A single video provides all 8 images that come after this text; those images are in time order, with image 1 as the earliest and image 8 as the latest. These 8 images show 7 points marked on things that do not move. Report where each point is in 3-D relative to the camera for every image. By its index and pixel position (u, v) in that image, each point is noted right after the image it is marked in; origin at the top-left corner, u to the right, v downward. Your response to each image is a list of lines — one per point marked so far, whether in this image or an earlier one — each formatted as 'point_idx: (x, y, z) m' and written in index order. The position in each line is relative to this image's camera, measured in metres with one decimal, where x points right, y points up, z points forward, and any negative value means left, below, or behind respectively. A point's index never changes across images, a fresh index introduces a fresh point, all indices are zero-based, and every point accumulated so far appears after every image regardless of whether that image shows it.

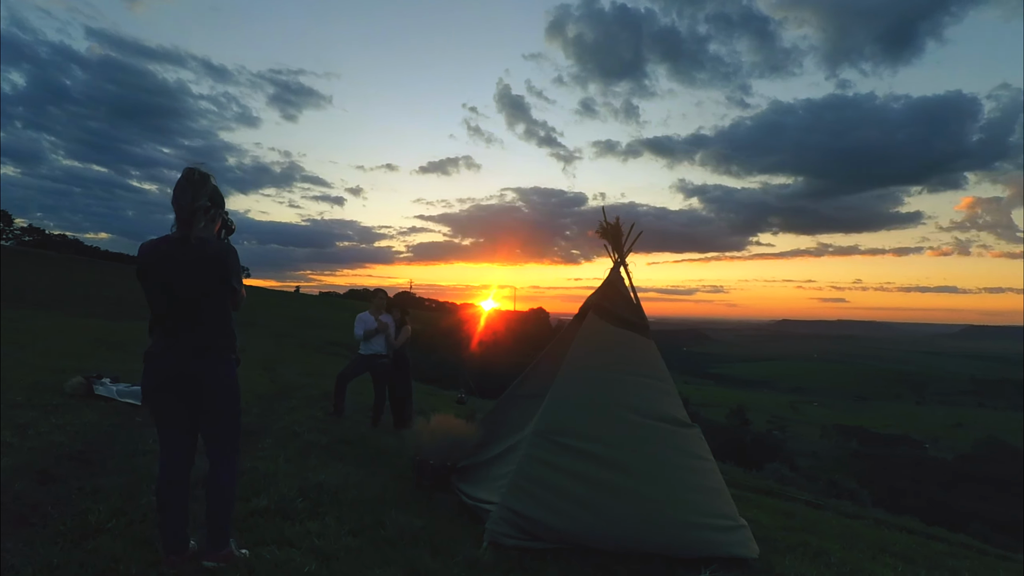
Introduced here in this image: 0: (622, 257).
0: (+2.0, +0.5, +10.0) m
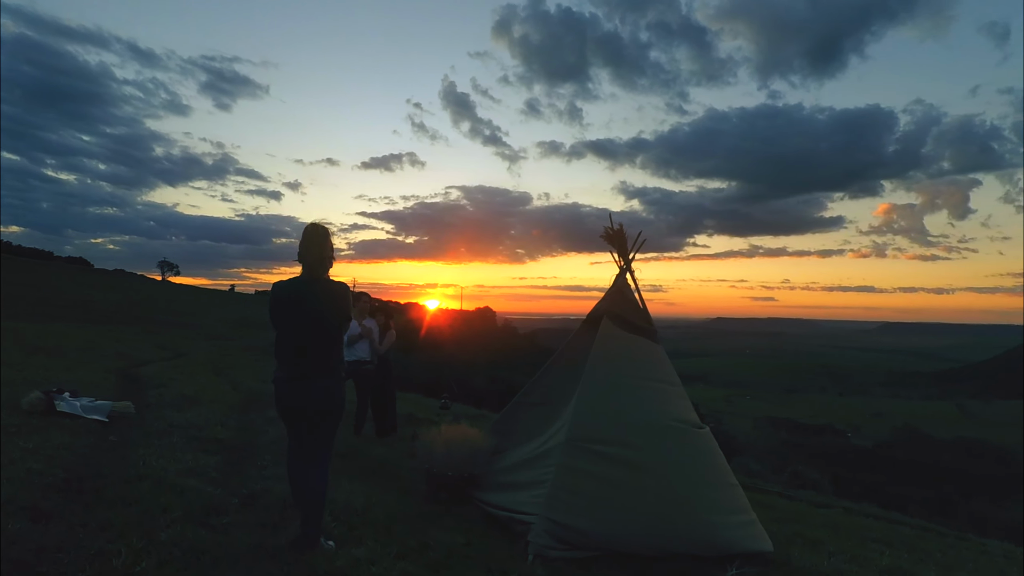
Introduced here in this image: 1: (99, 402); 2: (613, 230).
0: (+2.0, +0.4, +9.9) m
1: (-7.2, -2.0, +9.5) m
2: (+1.8, +1.0, +10.3) m
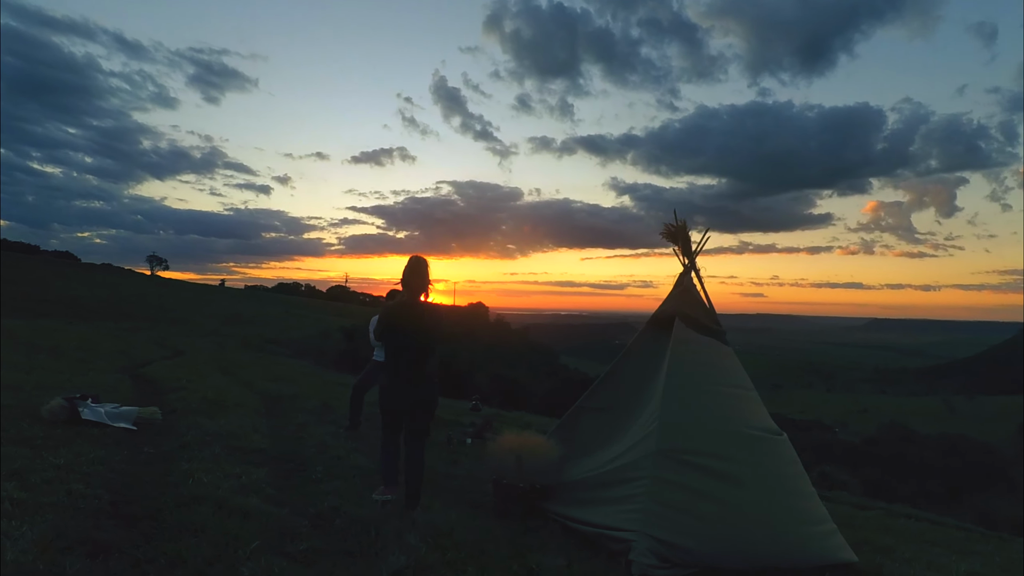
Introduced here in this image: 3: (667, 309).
0: (+3.0, +0.4, +9.3) m
1: (-6.2, -1.9, +8.8) m
2: (+2.8, +1.0, +9.6) m
3: (+2.5, -0.3, +8.9) m
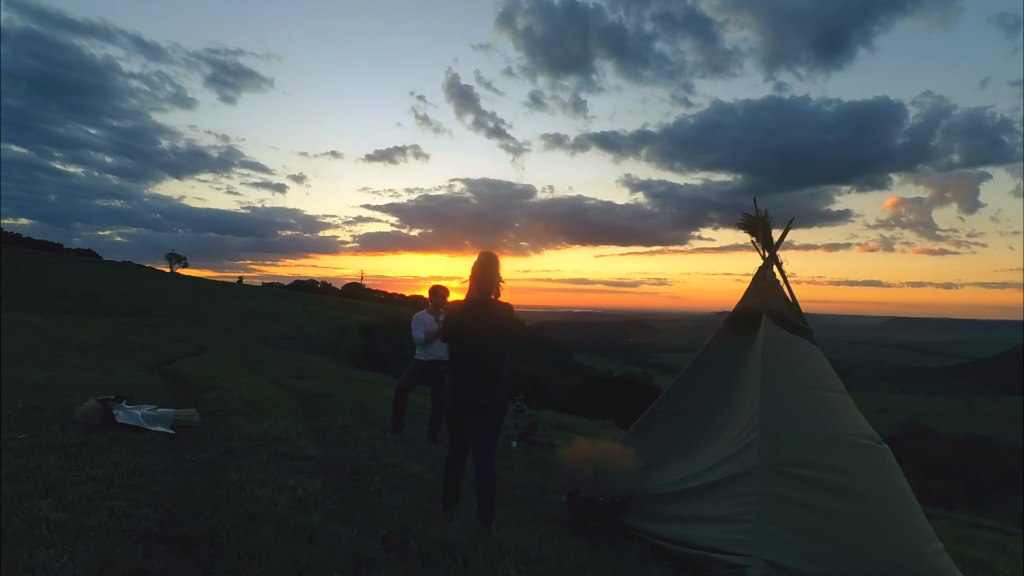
0: (+4.0, +0.5, +8.5) m
1: (-5.2, -1.8, +8.2) m
2: (+3.8, +1.1, +8.8) m
3: (+3.5, -0.2, +8.1) m
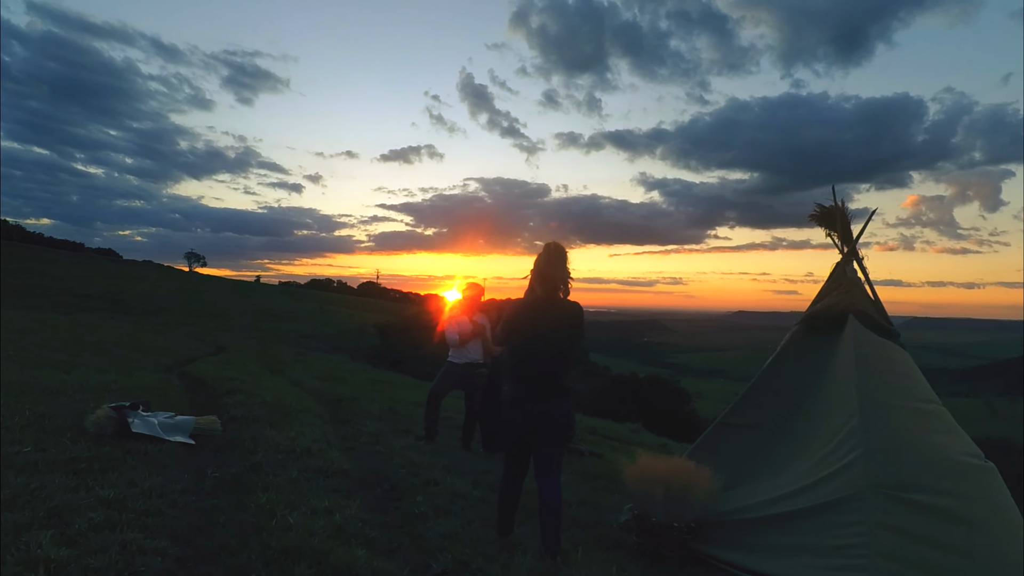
0: (+4.6, +0.6, +7.6) m
1: (-4.5, -1.8, +7.5) m
2: (+4.5, +1.2, +7.9) m
3: (+4.1, -0.2, +7.2) m
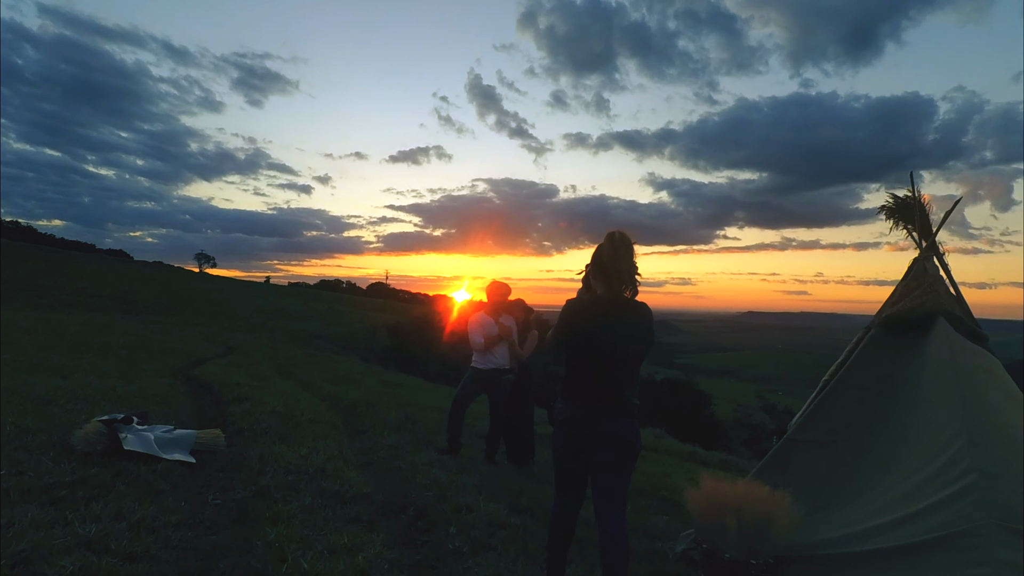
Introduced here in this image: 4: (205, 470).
0: (+5.1, +0.6, +6.7) m
1: (-4.1, -1.8, +6.7) m
2: (+5.0, +1.2, +7.0) m
3: (+4.6, -0.2, +6.3) m
4: (-3.4, -2.0, +6.2) m
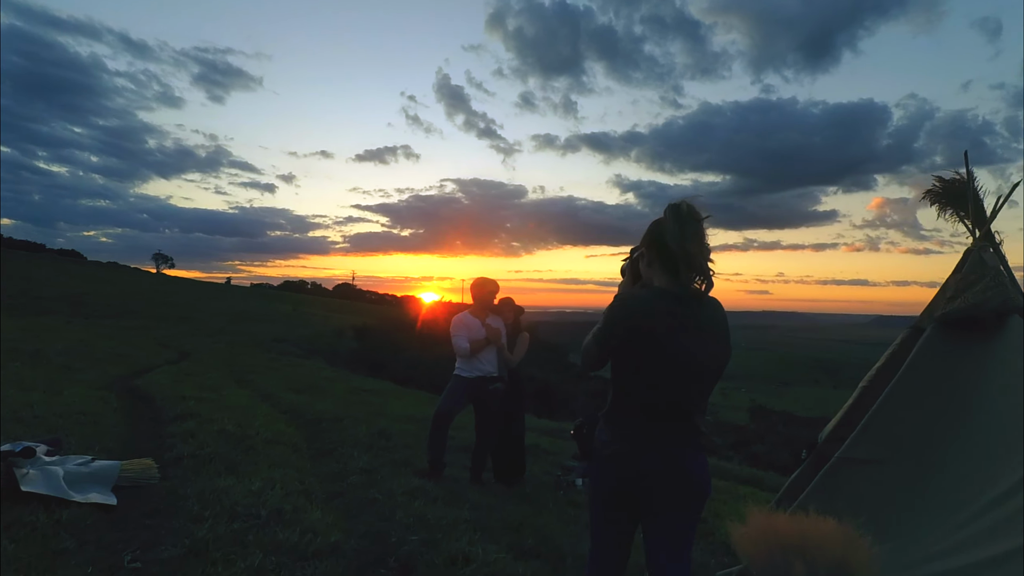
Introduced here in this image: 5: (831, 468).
0: (+5.1, +0.6, +5.9) m
1: (-4.1, -1.7, +5.4) m
2: (+4.9, +1.2, +6.2) m
3: (+4.6, -0.1, +5.5) m
4: (-3.4, -2.0, +4.9) m
5: (+3.0, -1.8, +5.3) m
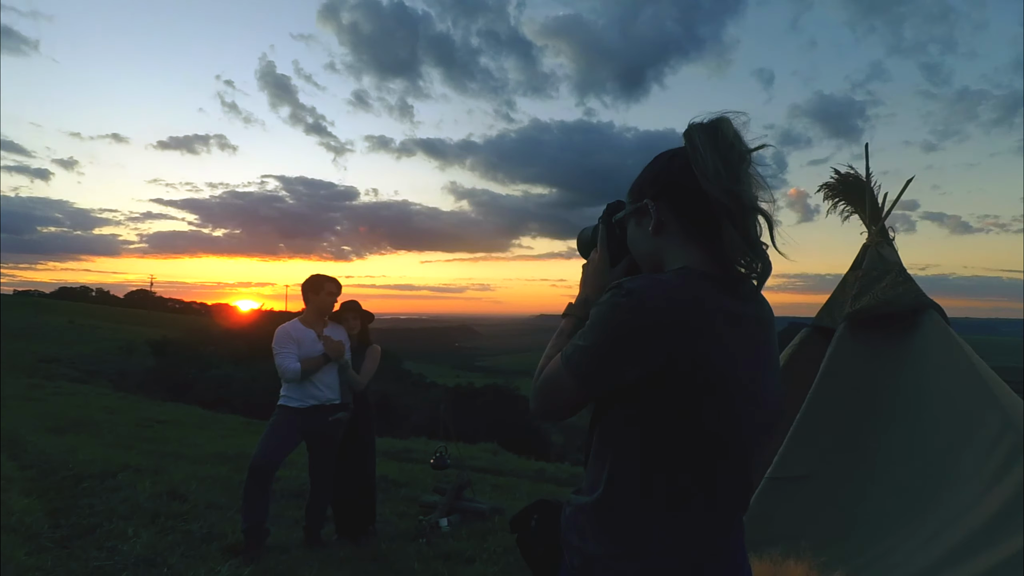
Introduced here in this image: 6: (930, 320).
0: (+3.8, +0.6, +5.7) m
1: (-4.8, -1.7, +2.6) m
2: (+3.5, +1.2, +6.0) m
3: (+3.4, -0.2, +5.2) m
4: (-4.0, -2.0, +2.3) m
5: (+2.0, -1.8, +4.5) m
6: (+3.7, -0.4, +4.8) m
